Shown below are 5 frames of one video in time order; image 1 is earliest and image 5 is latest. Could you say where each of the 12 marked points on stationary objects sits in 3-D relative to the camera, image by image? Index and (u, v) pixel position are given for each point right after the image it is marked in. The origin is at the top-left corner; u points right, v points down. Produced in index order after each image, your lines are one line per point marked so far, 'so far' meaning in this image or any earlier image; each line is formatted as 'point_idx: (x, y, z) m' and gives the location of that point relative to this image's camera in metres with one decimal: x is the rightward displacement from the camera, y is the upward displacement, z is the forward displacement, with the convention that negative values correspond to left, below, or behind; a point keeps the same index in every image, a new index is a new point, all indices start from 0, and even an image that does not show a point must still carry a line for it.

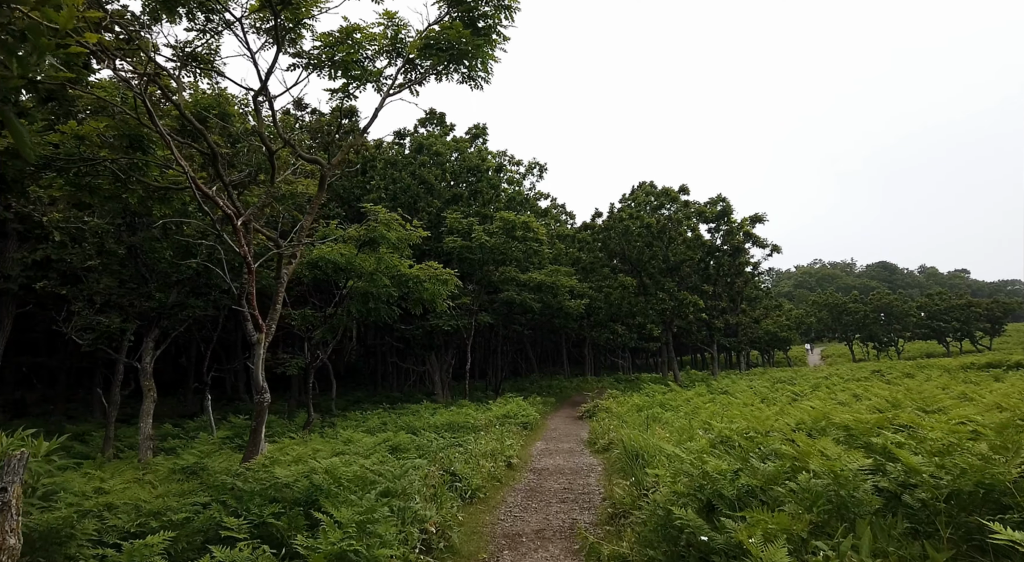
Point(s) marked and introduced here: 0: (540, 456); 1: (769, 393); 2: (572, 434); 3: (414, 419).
0: (+0.7, -4.1, +14.0) m
1: (+8.2, -3.6, +19.0) m
2: (+1.9, -4.7, +18.3) m
3: (-2.8, -4.0, +17.1) m
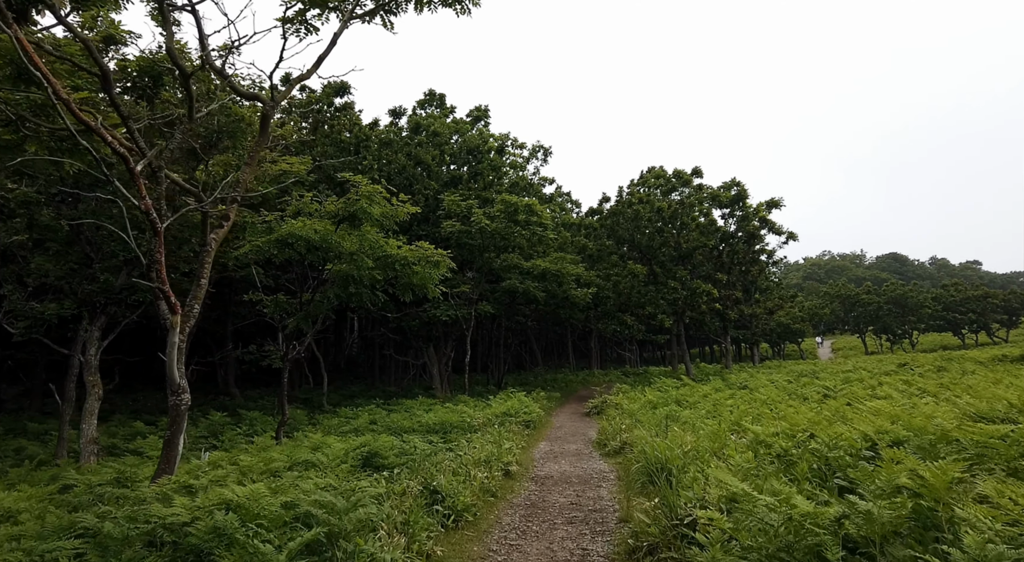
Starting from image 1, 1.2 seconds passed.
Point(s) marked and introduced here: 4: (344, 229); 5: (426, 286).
0: (+0.7, -3.7, +12.4) m
1: (+8.2, -3.1, +17.4) m
2: (+1.9, -4.3, +16.7) m
3: (-2.8, -3.6, +15.5) m
4: (-3.3, +1.0, +11.6) m
5: (-2.0, -0.1, +13.6) m
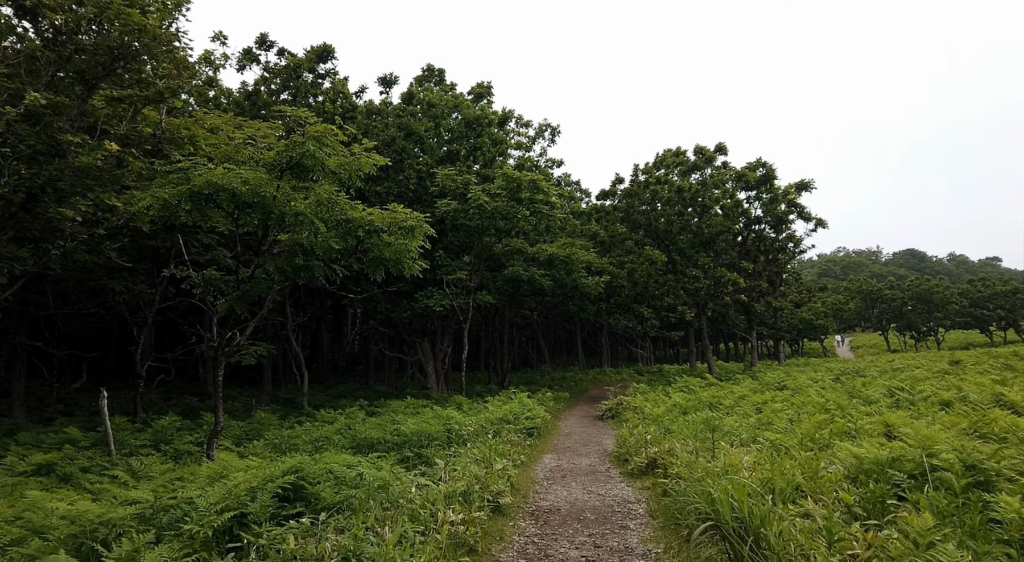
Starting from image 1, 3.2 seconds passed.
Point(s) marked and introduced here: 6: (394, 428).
0: (+0.6, -3.2, +9.6) m
1: (+8.2, -2.6, +14.5) m
2: (+1.9, -3.8, +13.9) m
3: (-2.8, -3.1, +12.8) m
4: (-3.4, +1.5, +8.9) m
5: (-2.0, +0.4, +10.9) m
6: (-2.2, -2.8, +11.4) m
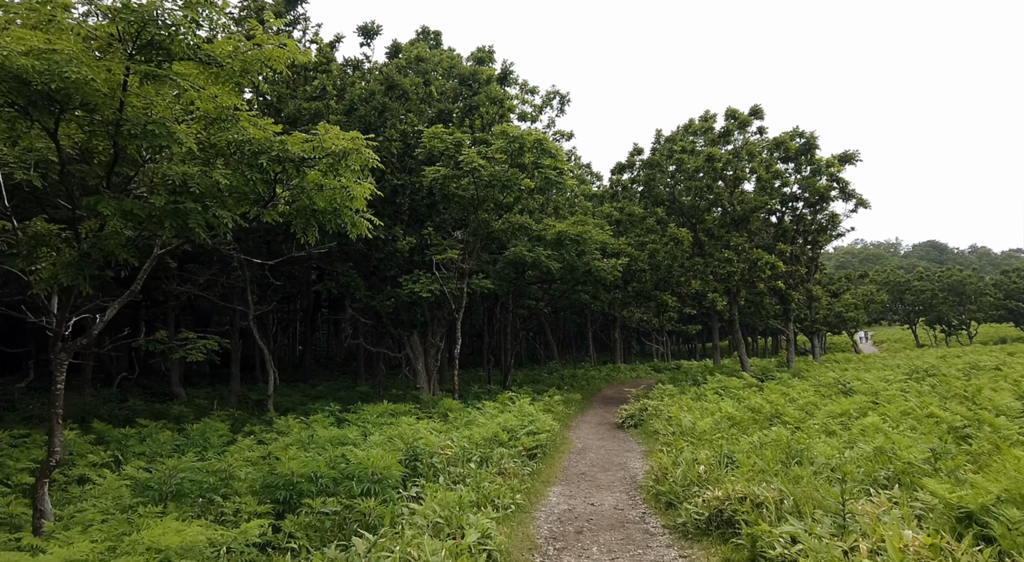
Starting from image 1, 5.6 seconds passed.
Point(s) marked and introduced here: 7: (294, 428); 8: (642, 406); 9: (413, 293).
0: (+0.5, -2.8, +6.2) m
1: (+8.2, -2.1, +10.9) m
2: (+1.9, -3.3, +10.5) m
3: (-2.9, -2.6, +9.4) m
4: (-3.5, +1.9, +5.5) m
5: (-2.1, +0.8, +7.4) m
6: (-2.3, -2.3, +8.0) m
7: (-5.0, -3.4, +13.6) m
8: (+3.4, -3.2, +15.4) m
9: (-3.0, -0.4, +17.8) m
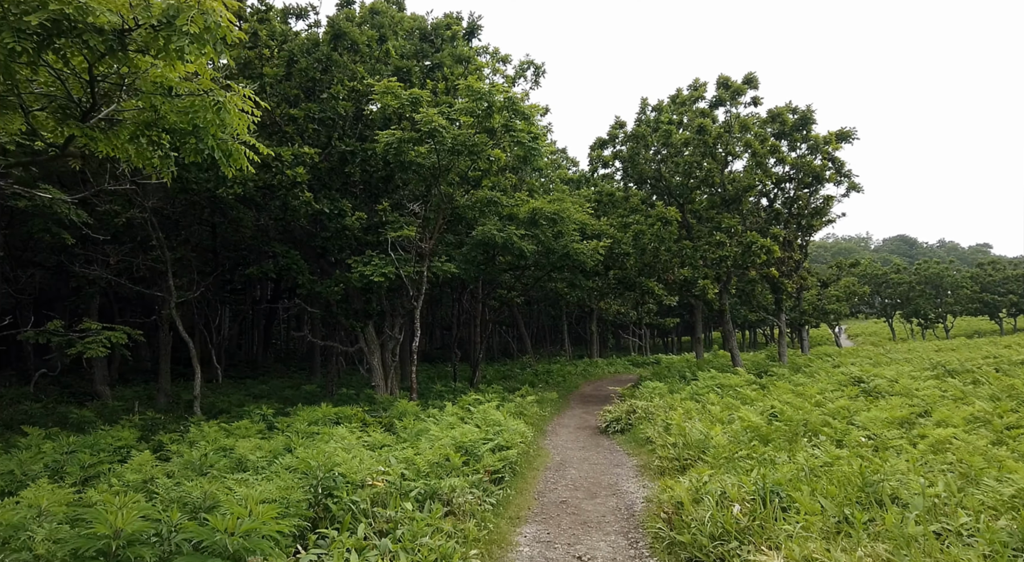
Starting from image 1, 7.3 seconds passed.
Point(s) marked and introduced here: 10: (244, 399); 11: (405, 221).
0: (+0.1, -2.4, +3.8) m
1: (+7.6, -1.7, +8.9) m
2: (+1.3, -2.9, +8.1) m
3: (-3.4, -2.2, +6.9) m
4: (-3.9, +2.3, +2.9) m
5: (-2.5, +1.2, +4.9) m
6: (-2.8, -1.9, +5.4) m
7: (-5.7, -2.9, +11.0) m
8: (+2.7, -2.8, +13.1) m
9: (-3.8, +0.1, +15.2) m
10: (-8.5, -3.7, +18.8) m
11: (-2.9, +1.6, +16.1) m
